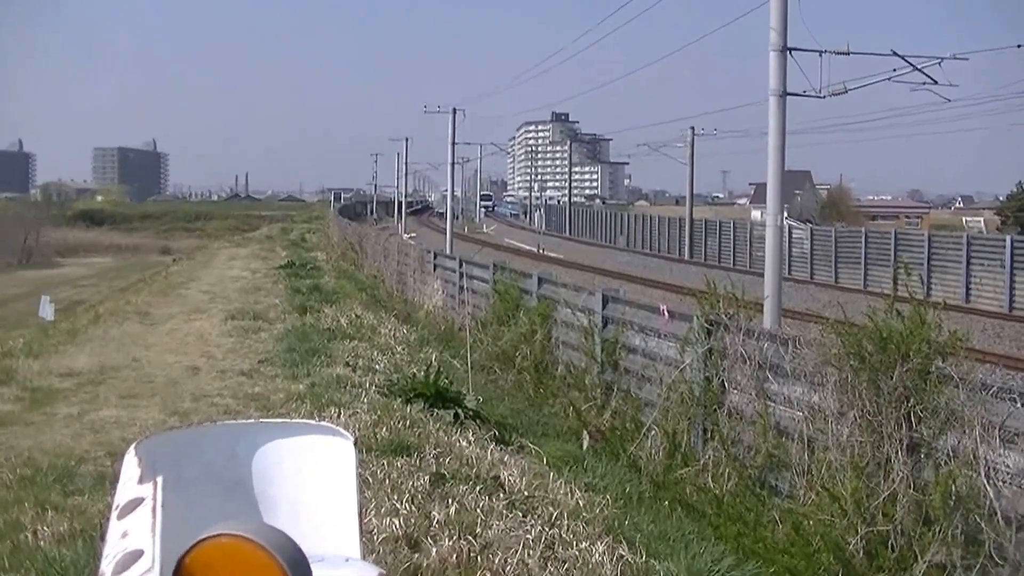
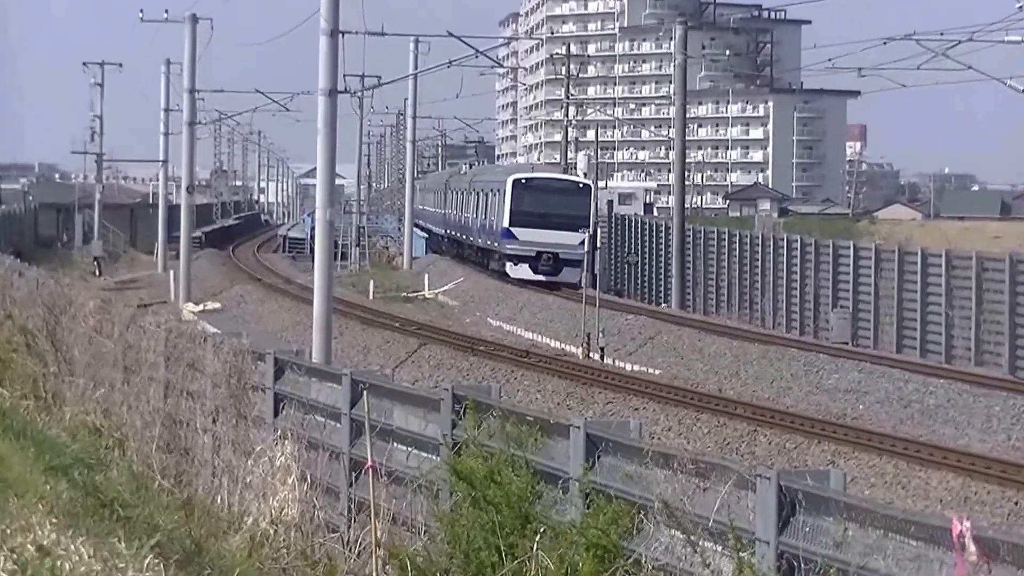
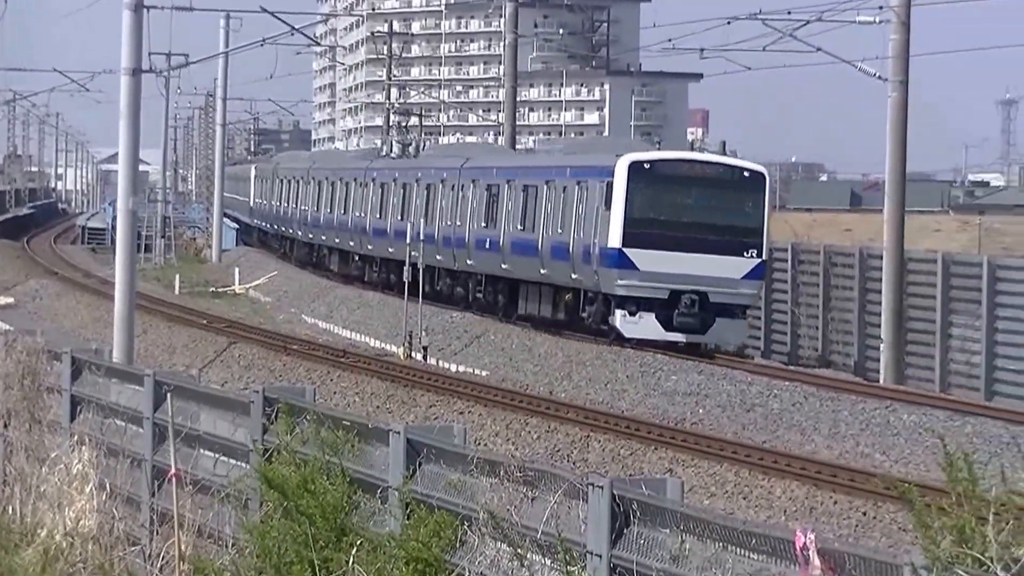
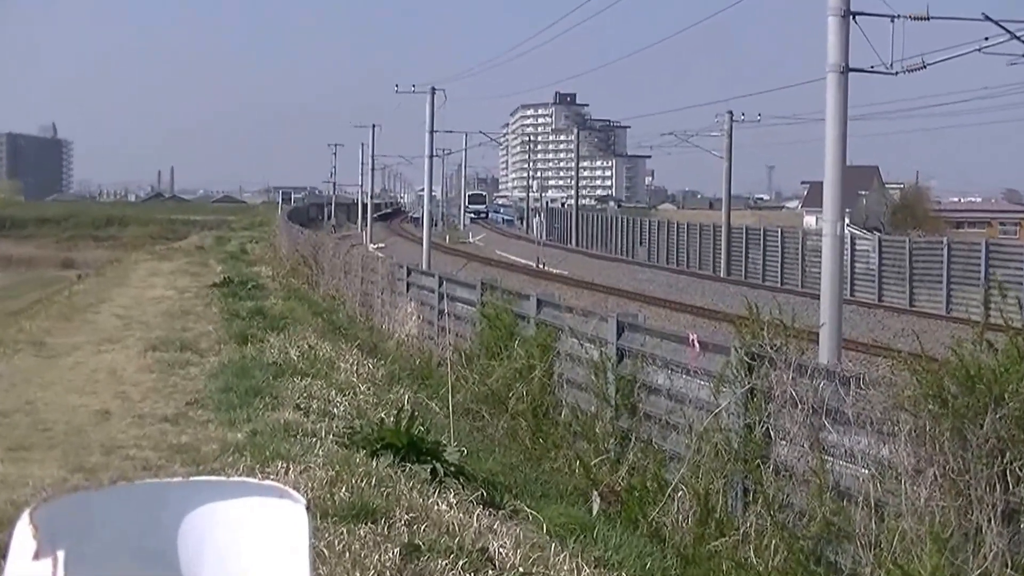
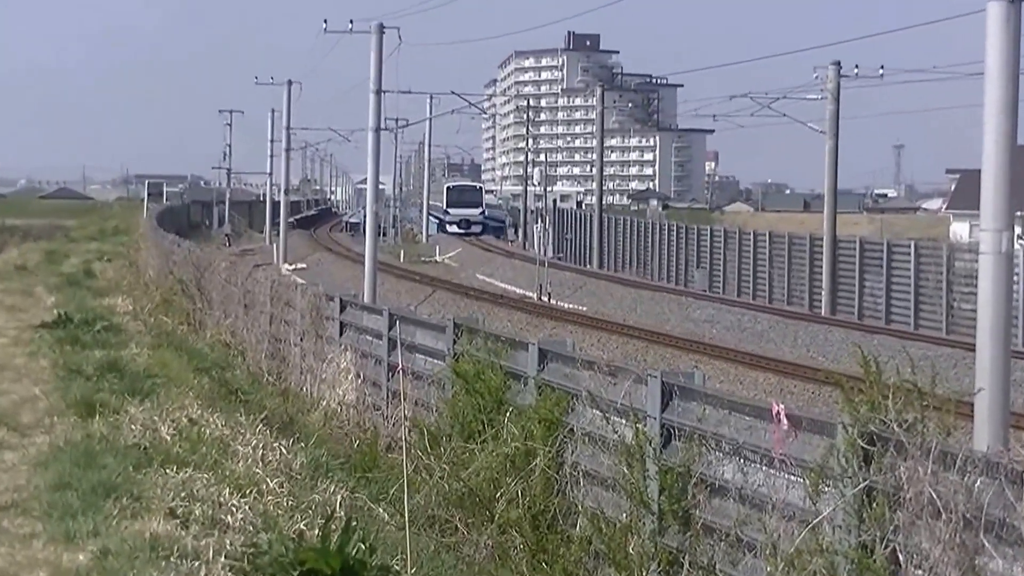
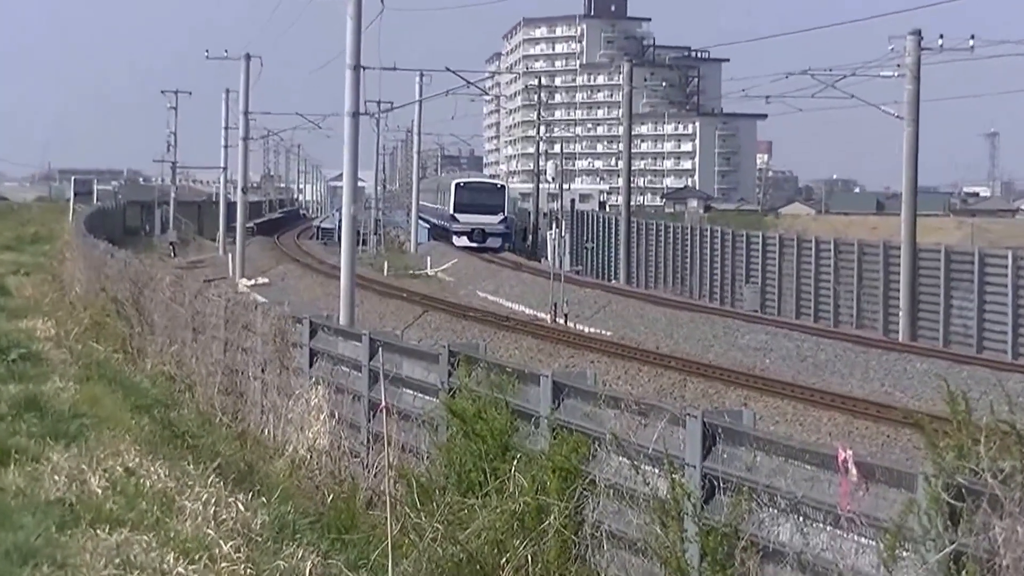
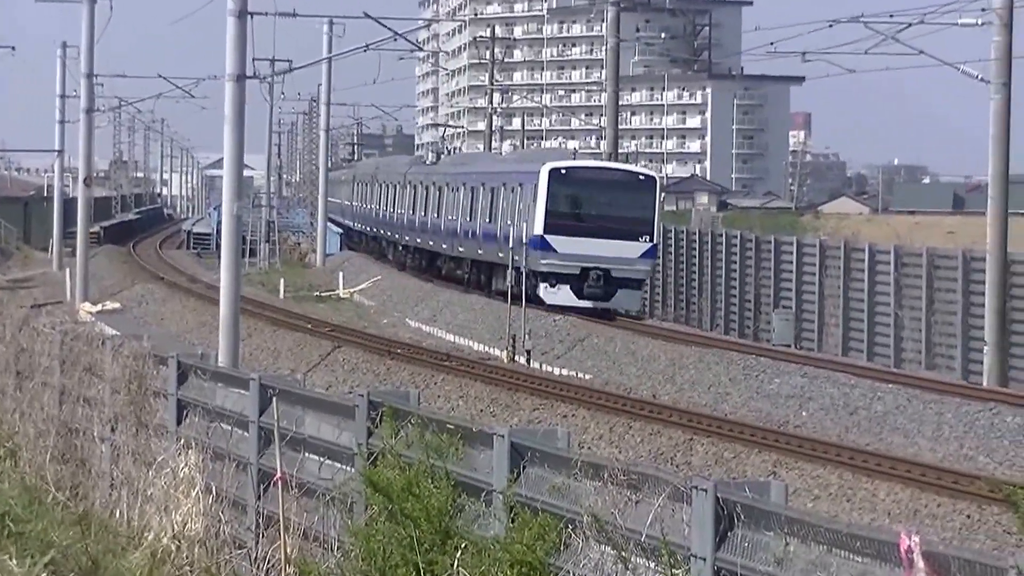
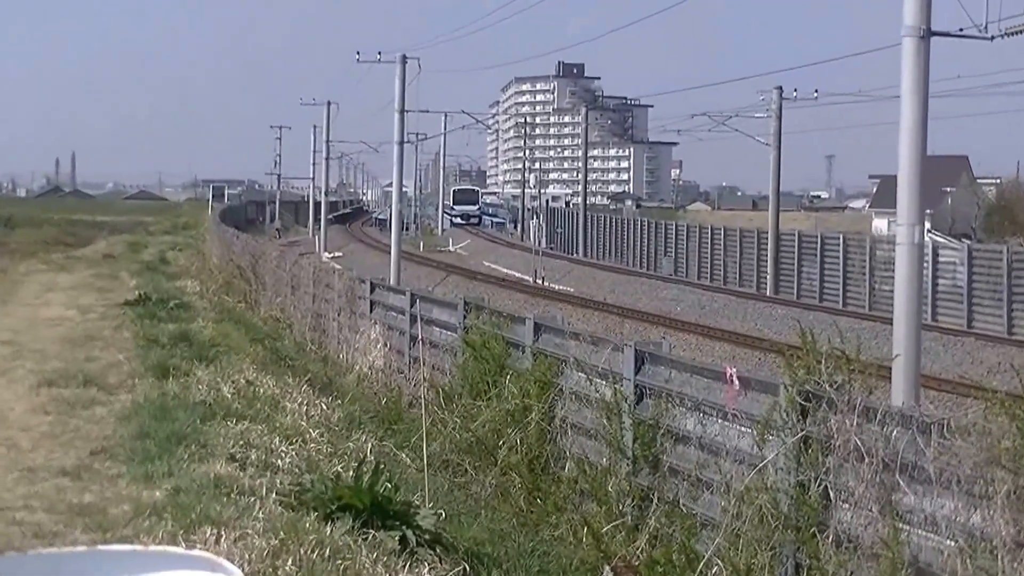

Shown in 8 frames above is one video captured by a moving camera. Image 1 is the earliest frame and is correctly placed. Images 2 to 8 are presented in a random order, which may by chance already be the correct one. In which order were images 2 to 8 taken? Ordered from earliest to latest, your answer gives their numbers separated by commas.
4, 8, 5, 6, 2, 7, 3
